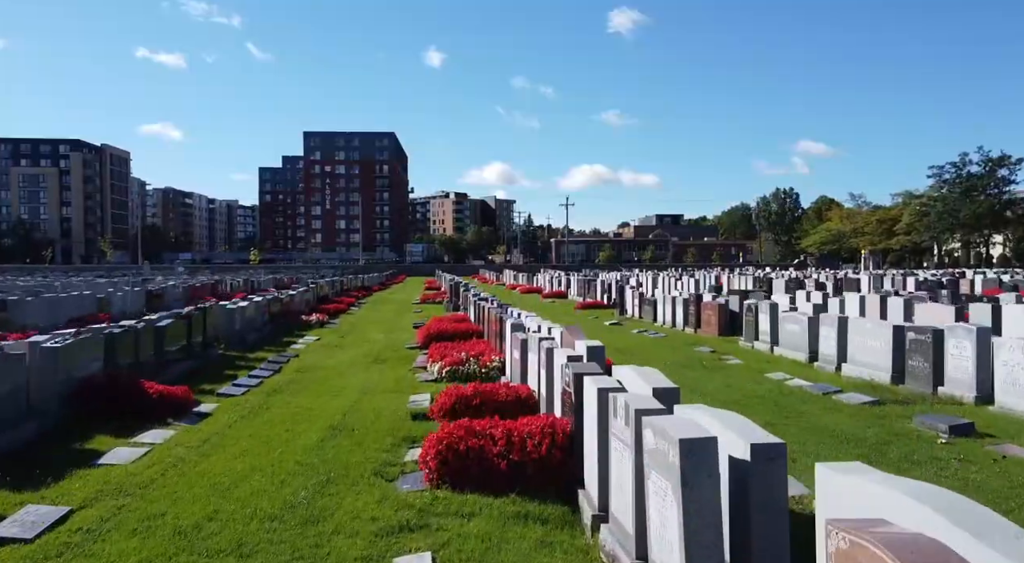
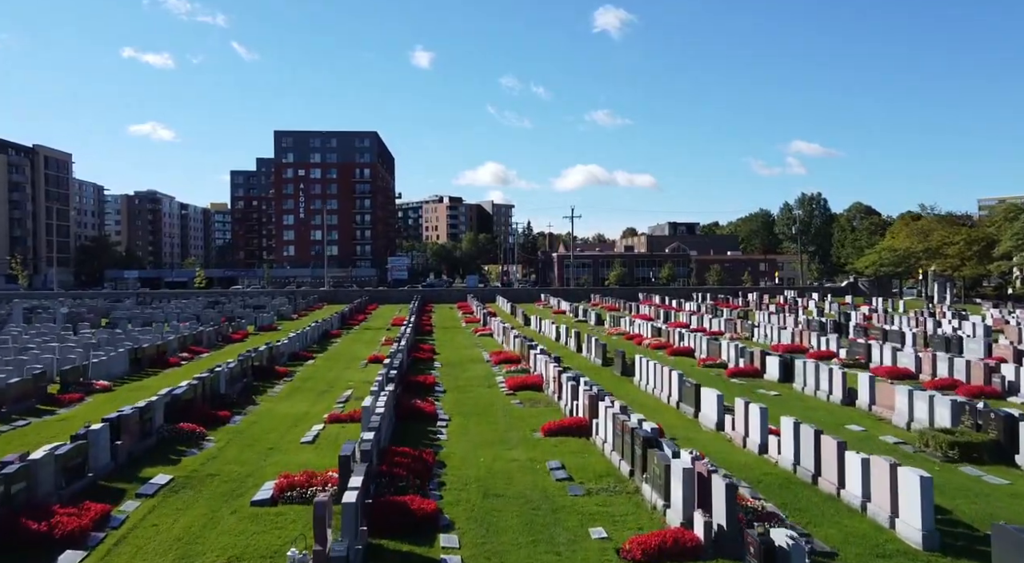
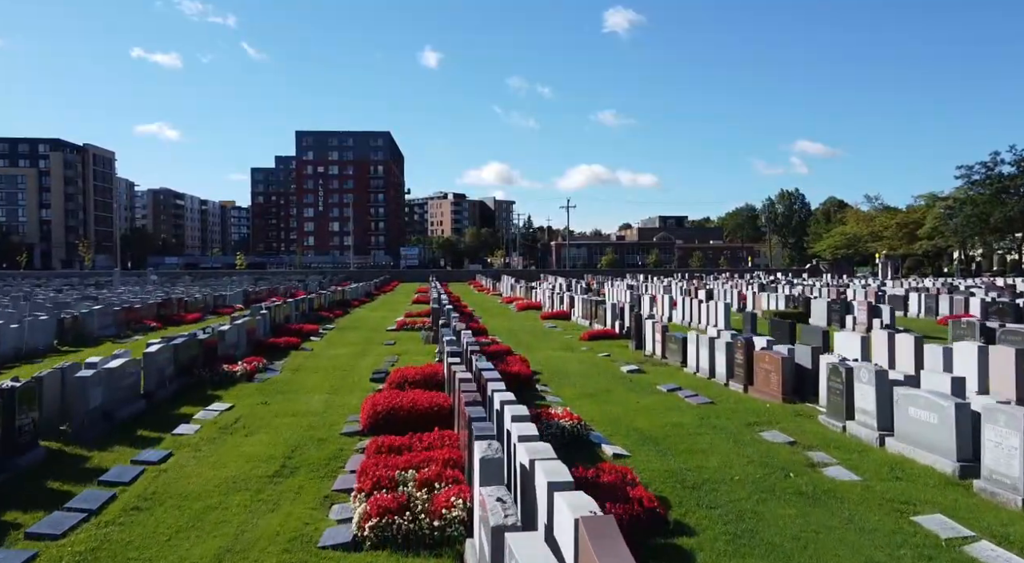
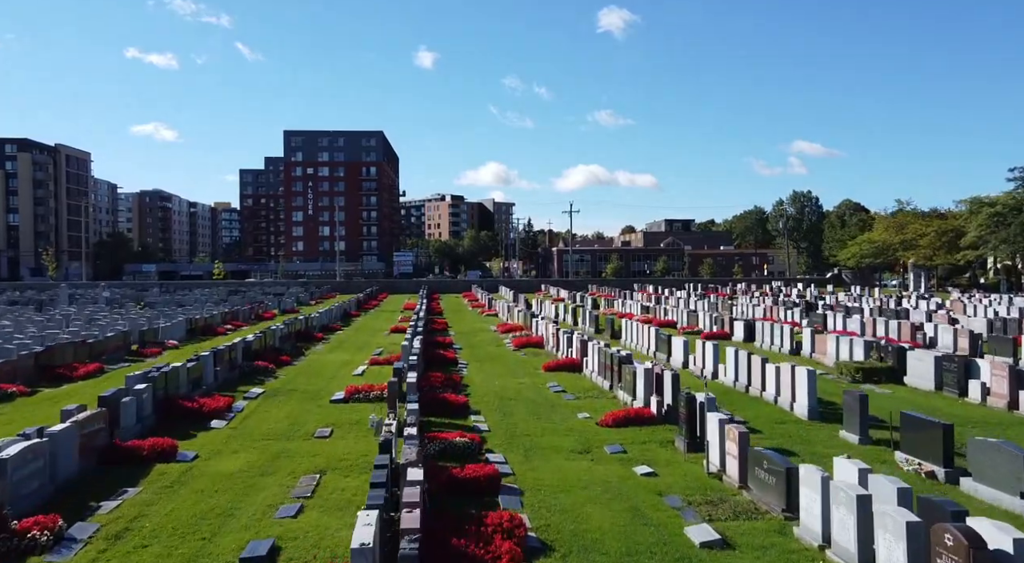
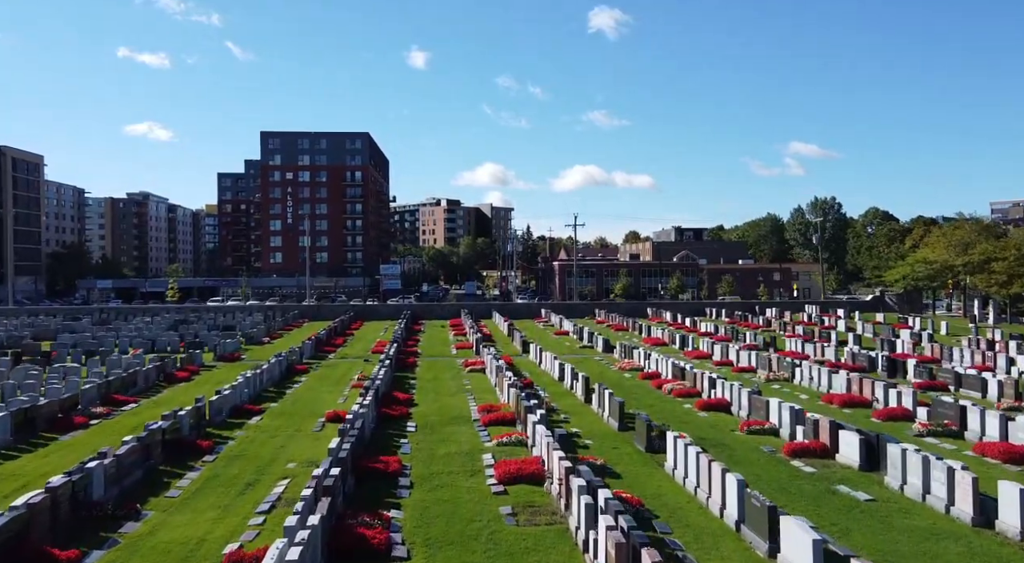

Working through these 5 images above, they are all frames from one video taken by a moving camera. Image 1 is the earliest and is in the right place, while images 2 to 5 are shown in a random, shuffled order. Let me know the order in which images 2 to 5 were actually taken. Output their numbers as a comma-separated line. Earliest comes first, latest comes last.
3, 4, 2, 5
